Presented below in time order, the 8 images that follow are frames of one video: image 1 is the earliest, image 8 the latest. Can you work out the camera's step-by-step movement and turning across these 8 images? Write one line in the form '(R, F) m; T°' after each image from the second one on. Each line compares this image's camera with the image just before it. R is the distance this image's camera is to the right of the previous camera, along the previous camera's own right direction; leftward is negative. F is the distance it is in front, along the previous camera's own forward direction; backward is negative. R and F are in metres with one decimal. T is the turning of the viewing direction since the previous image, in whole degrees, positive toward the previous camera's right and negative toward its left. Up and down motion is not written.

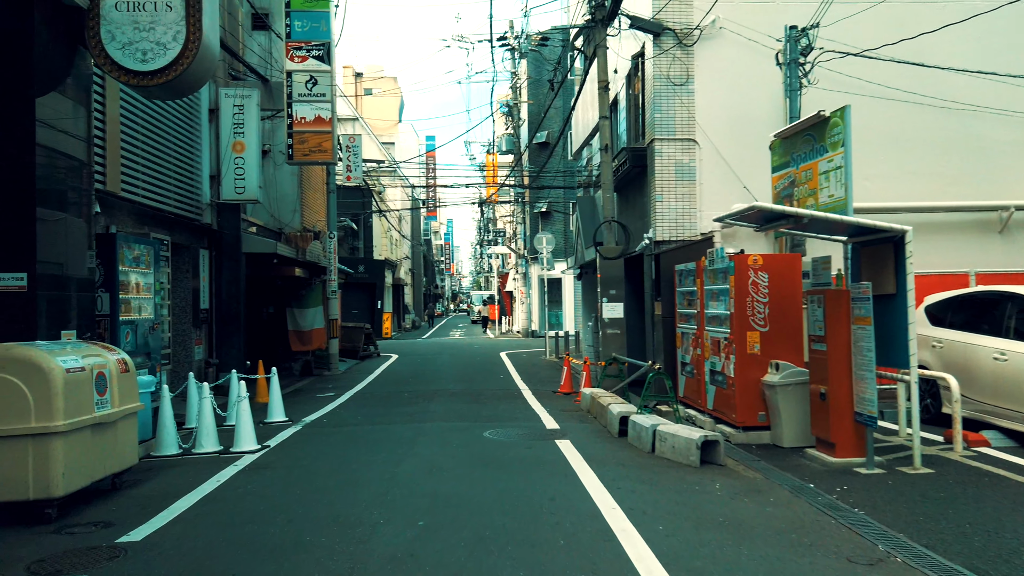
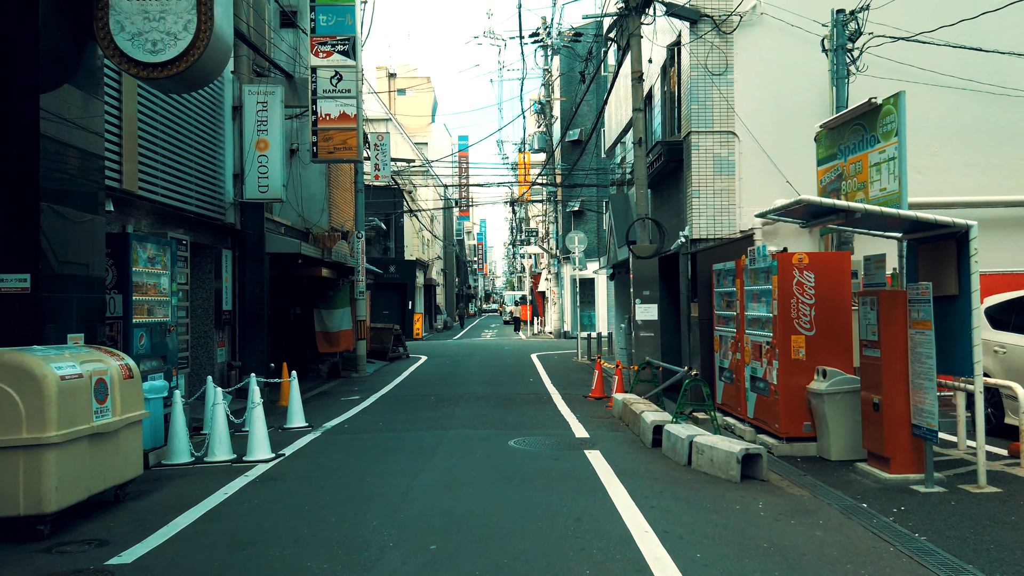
(+0.1, +0.5) m; -3°
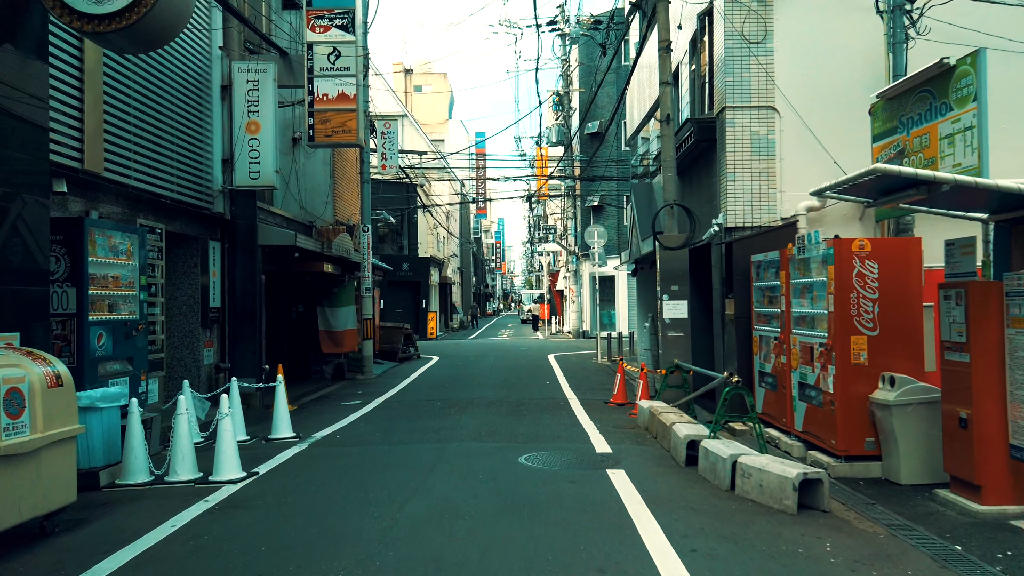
(+0.1, +1.3) m; -1°
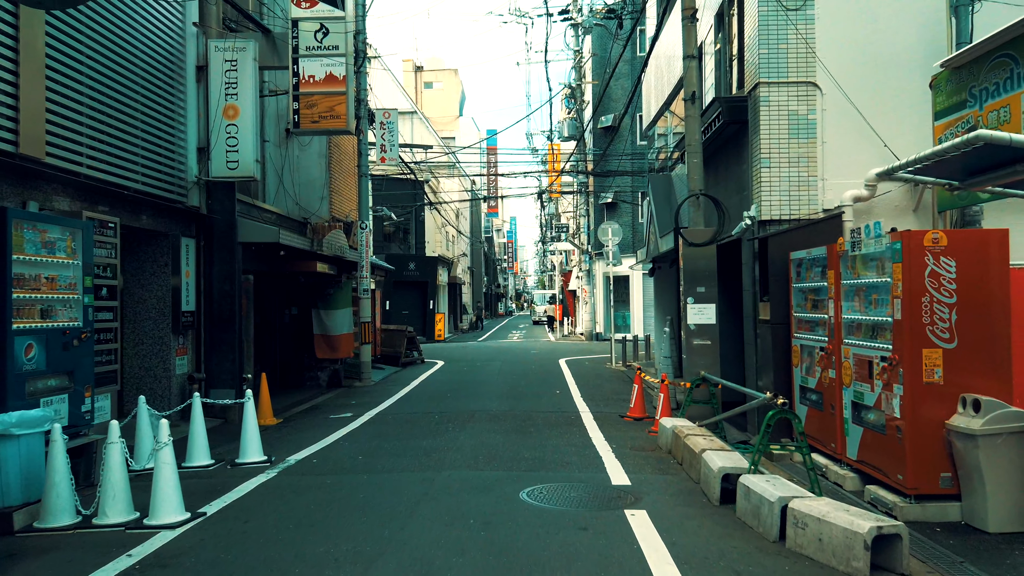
(+0.1, +1.3) m; -1°
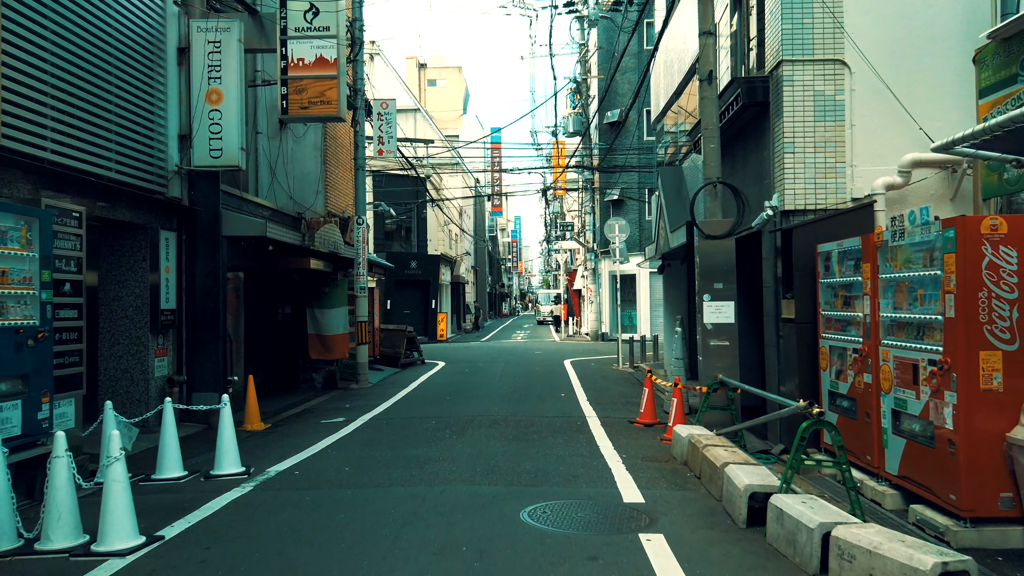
(0.0, +0.8) m; 0°
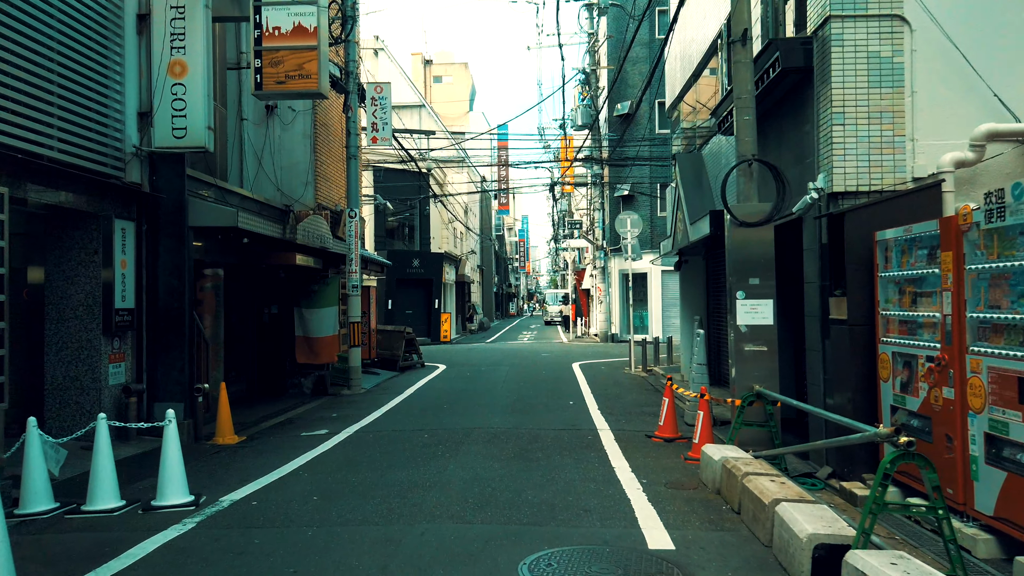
(+0.1, +1.3) m; -1°
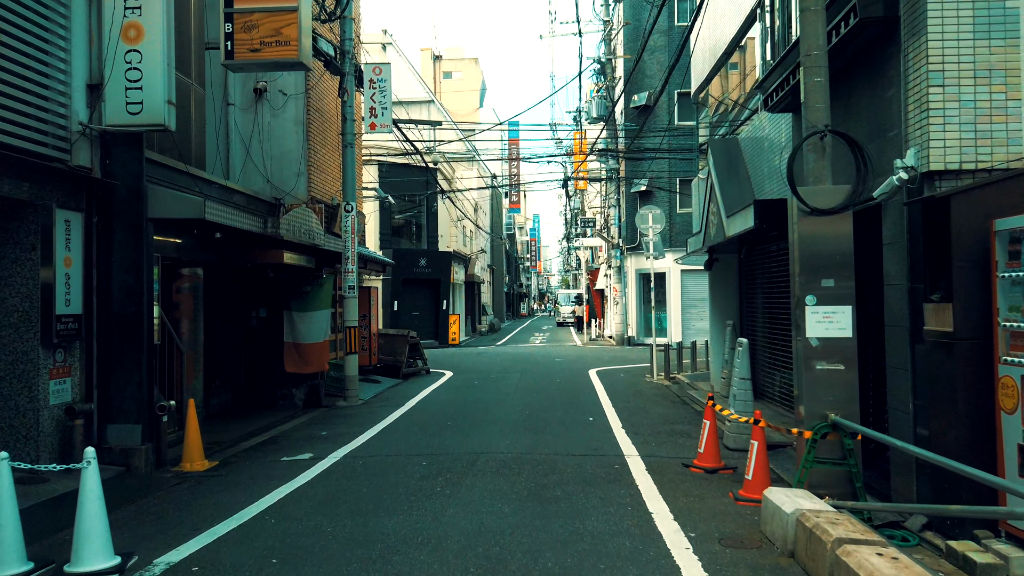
(0.0, +1.5) m; -1°
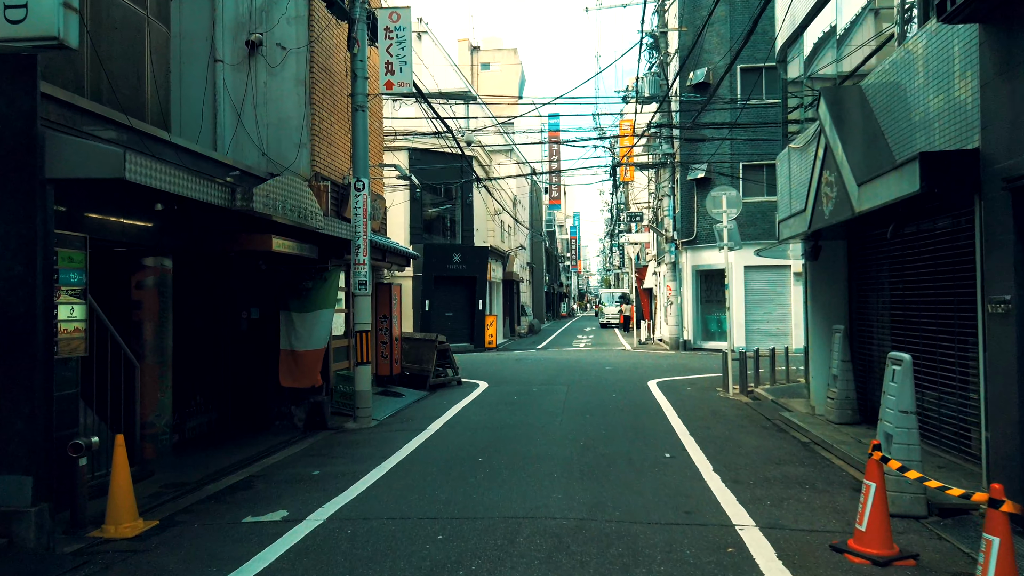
(-0.2, +2.8) m; -3°
